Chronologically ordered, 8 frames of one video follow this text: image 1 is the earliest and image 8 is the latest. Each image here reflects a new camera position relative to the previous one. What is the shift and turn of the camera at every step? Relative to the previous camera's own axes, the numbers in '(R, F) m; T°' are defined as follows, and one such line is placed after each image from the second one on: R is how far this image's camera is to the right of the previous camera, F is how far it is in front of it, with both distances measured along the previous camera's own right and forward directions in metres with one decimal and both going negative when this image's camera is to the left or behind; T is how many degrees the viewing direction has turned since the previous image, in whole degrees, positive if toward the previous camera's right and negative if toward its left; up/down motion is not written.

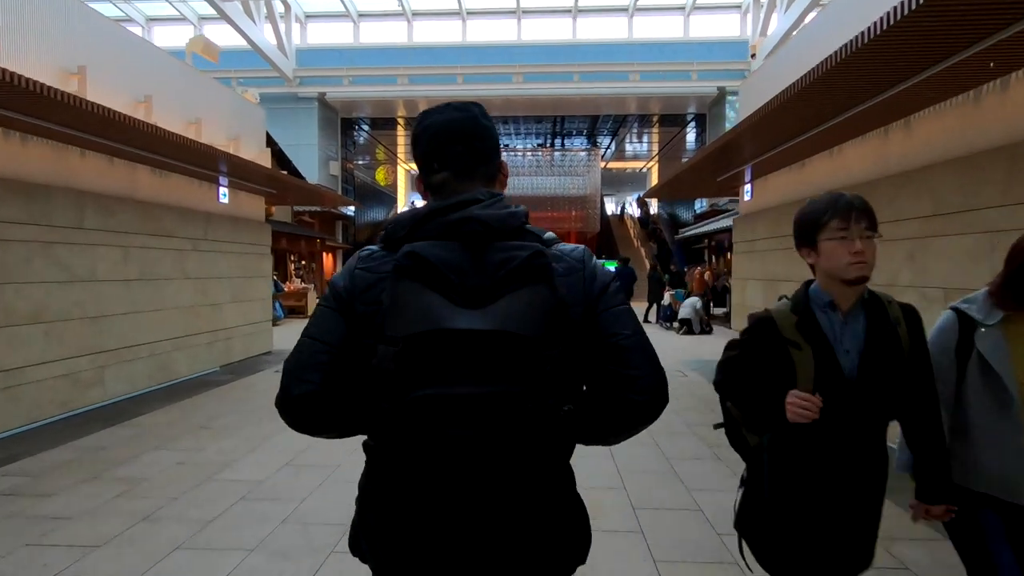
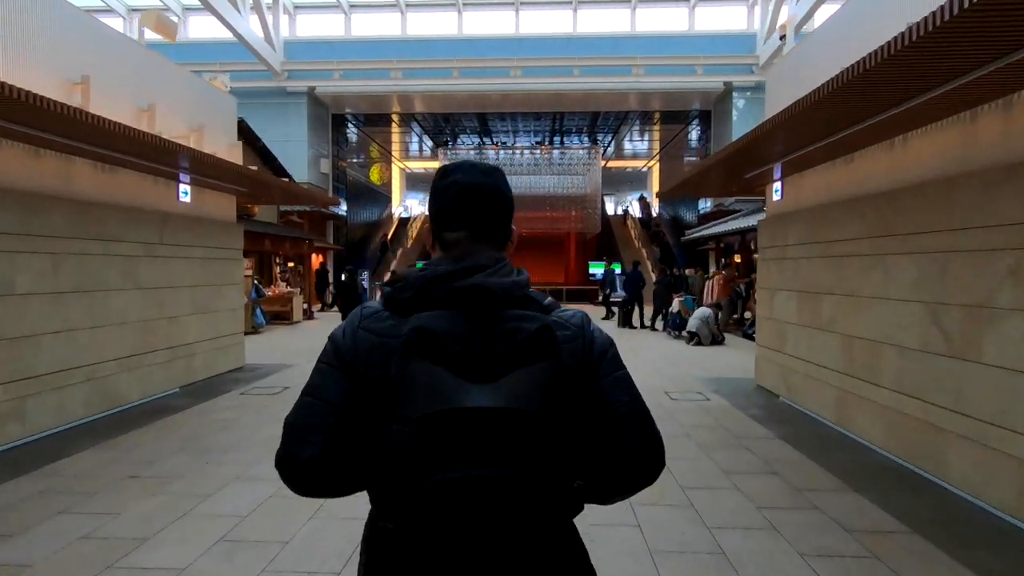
(0.0, +0.8) m; 0°
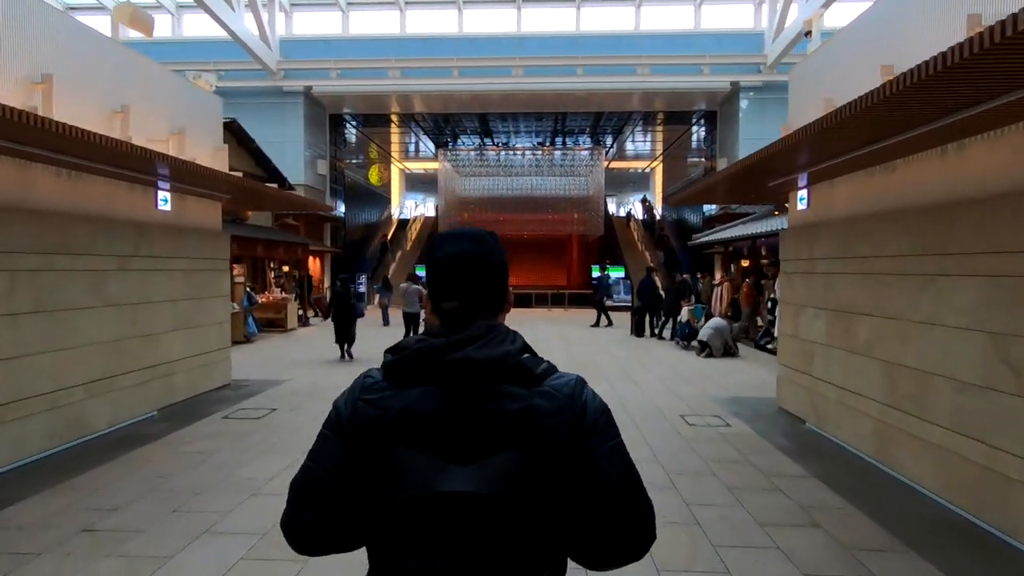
(0.0, +0.4) m; 0°
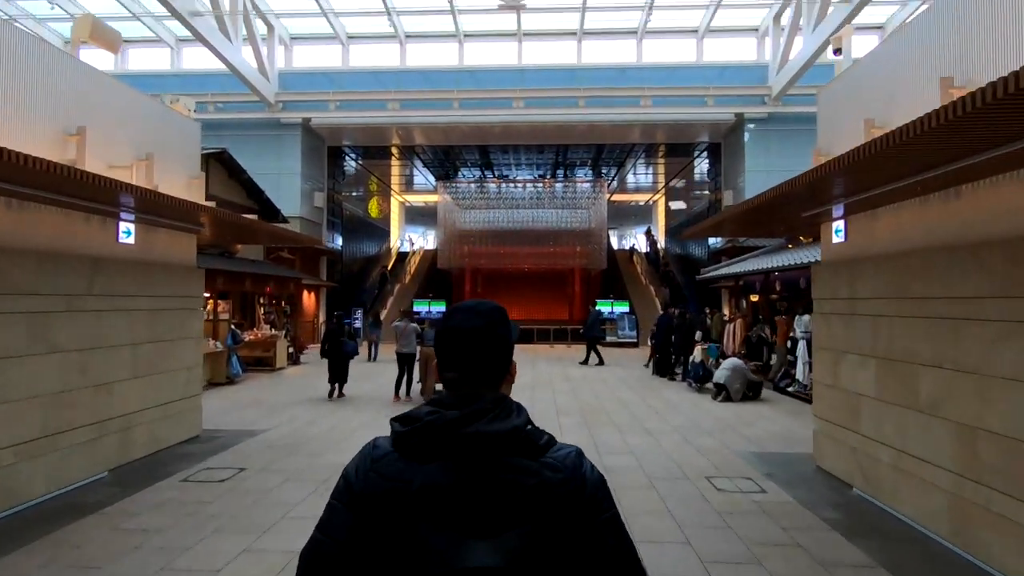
(0.0, +0.6) m; 0°
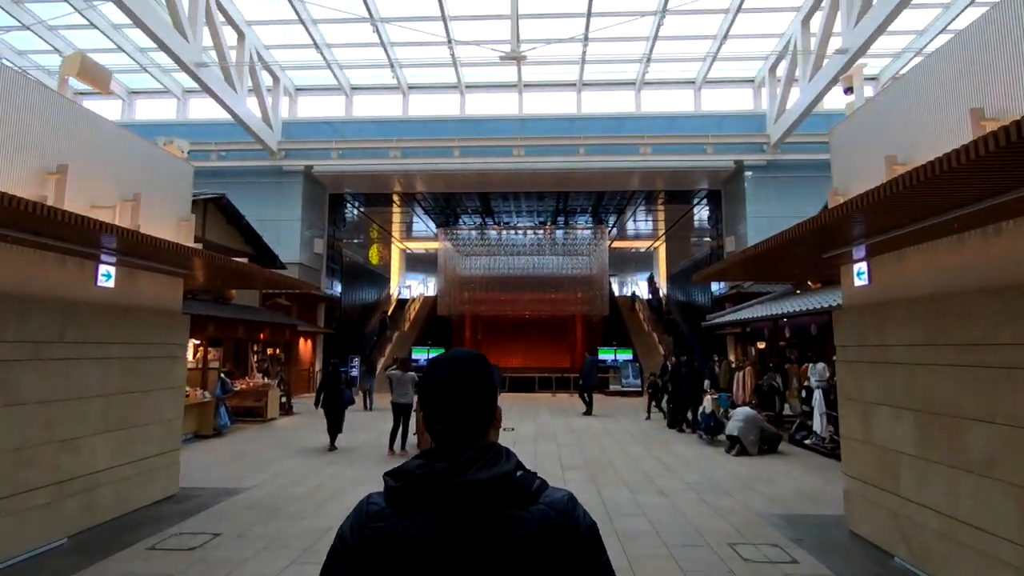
(0.0, +0.3) m; 0°
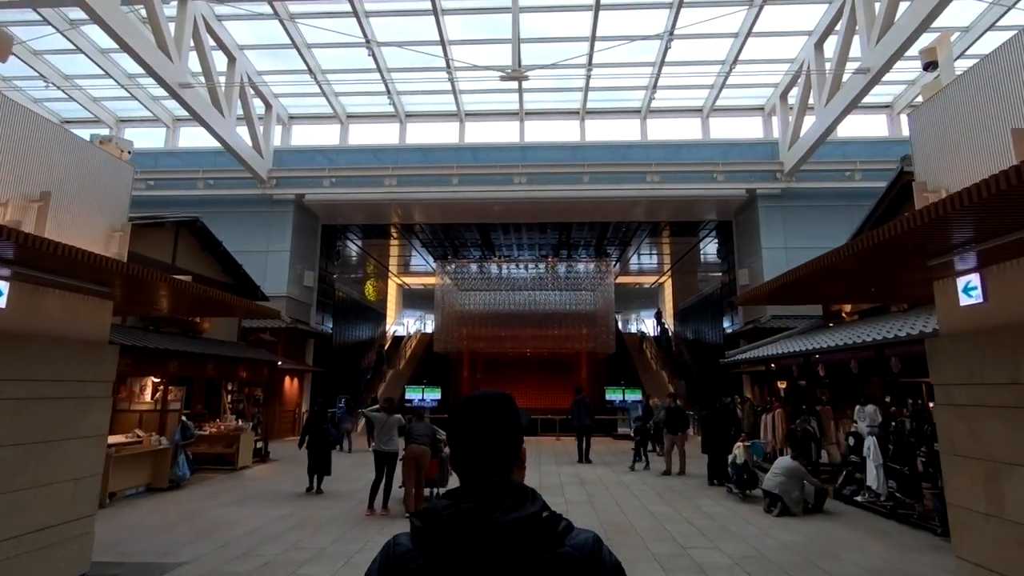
(0.0, +1.1) m; 0°
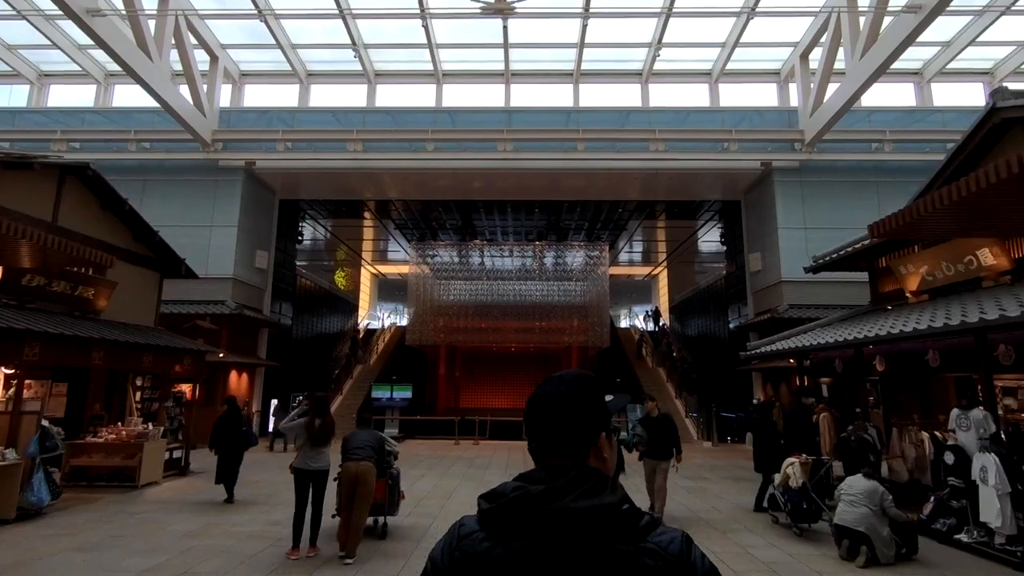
(+0.1, +2.2) m; +2°
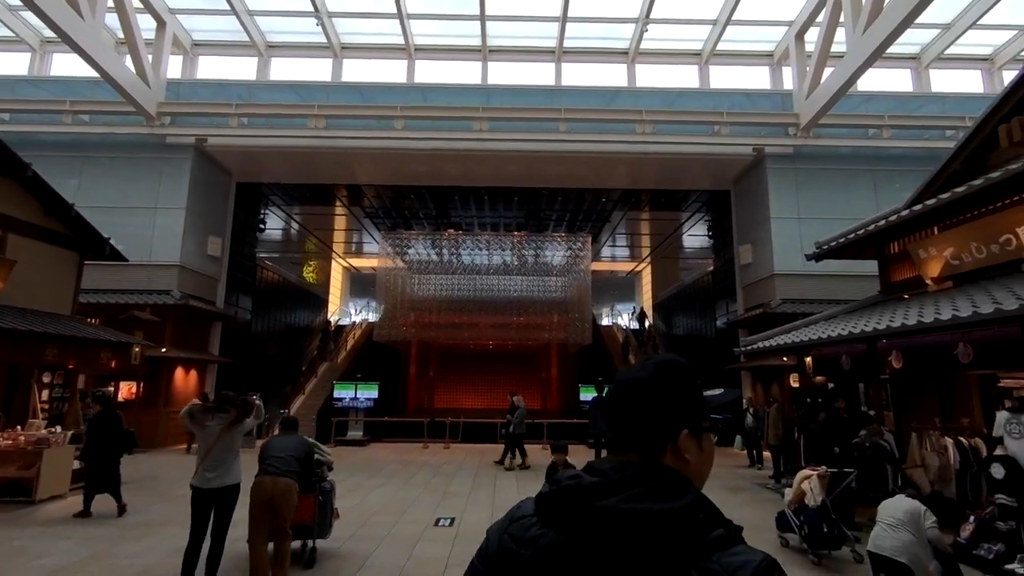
(+0.2, +1.1) m; +2°
